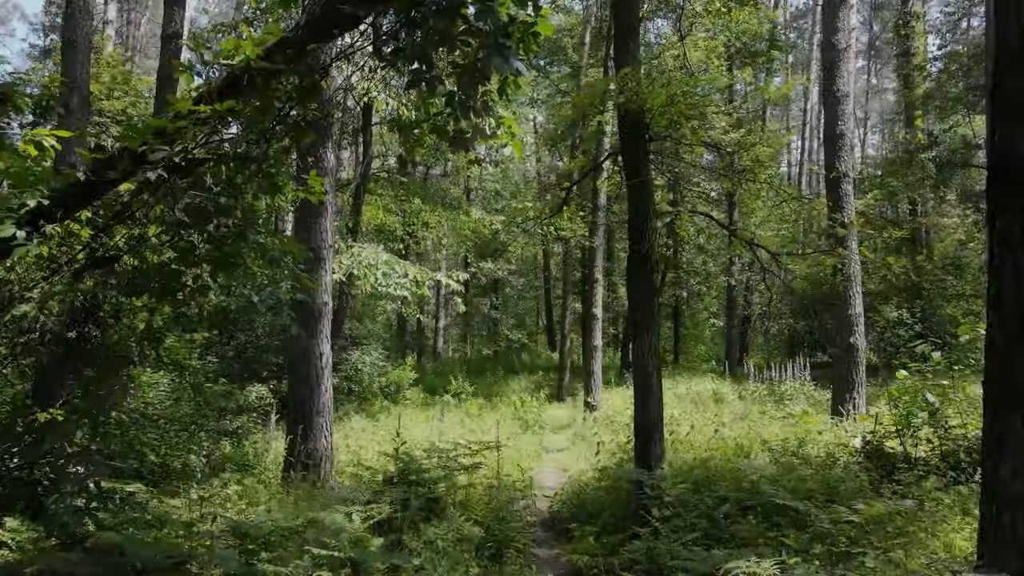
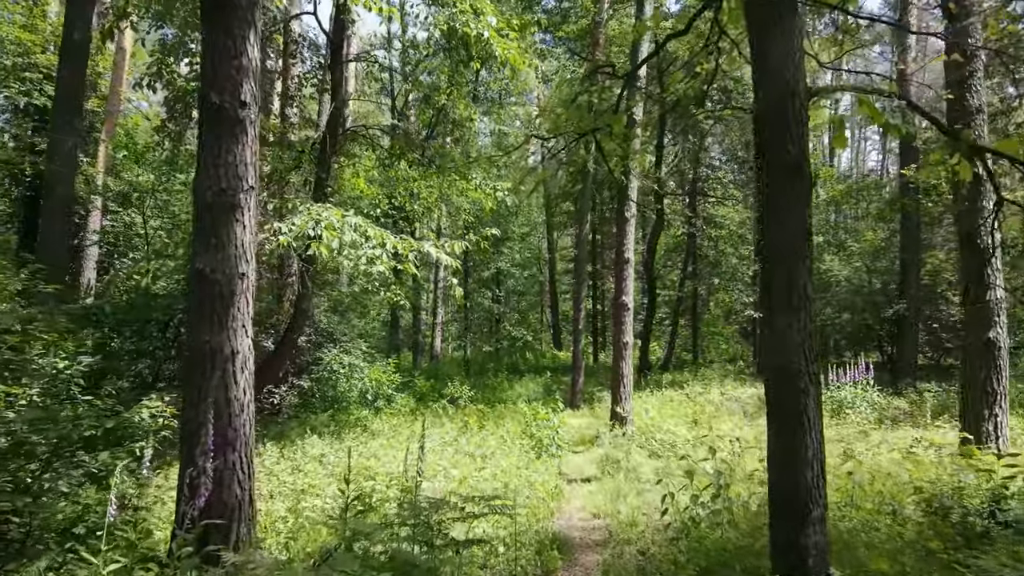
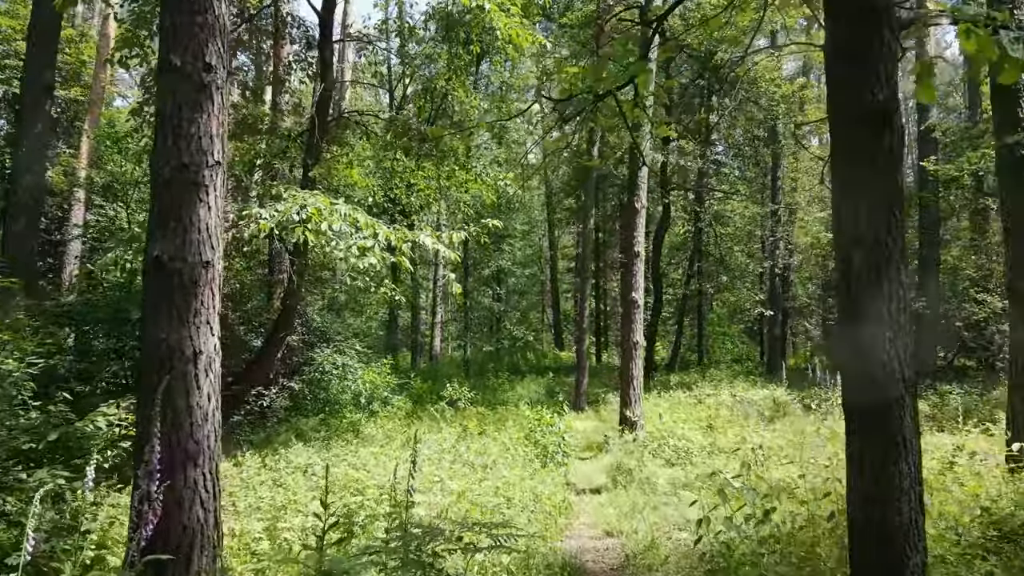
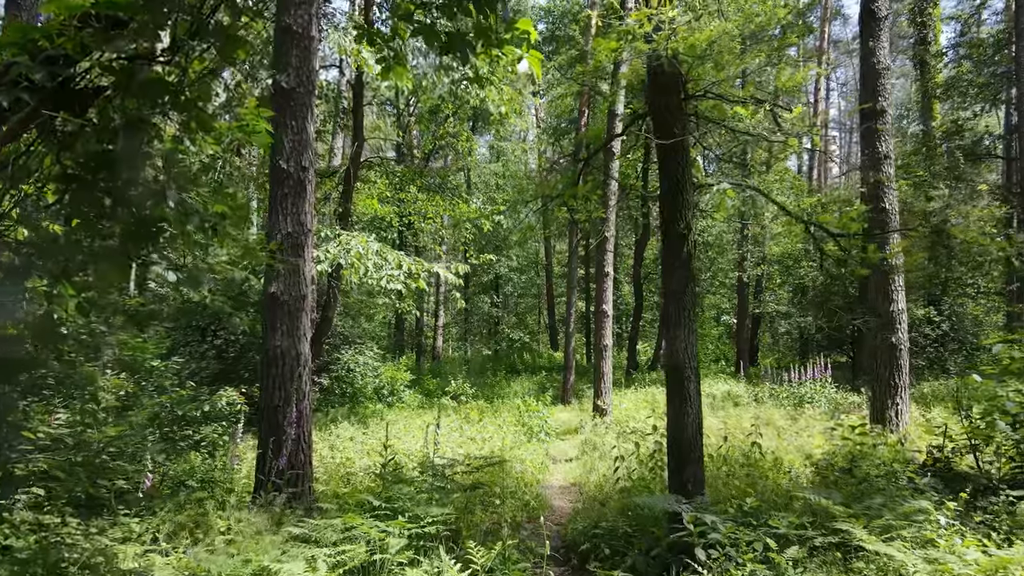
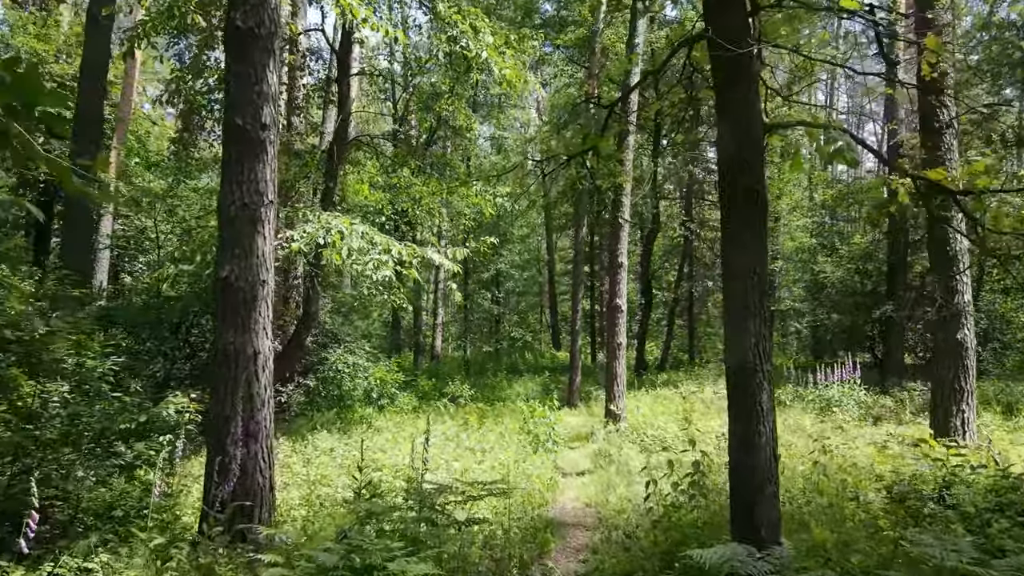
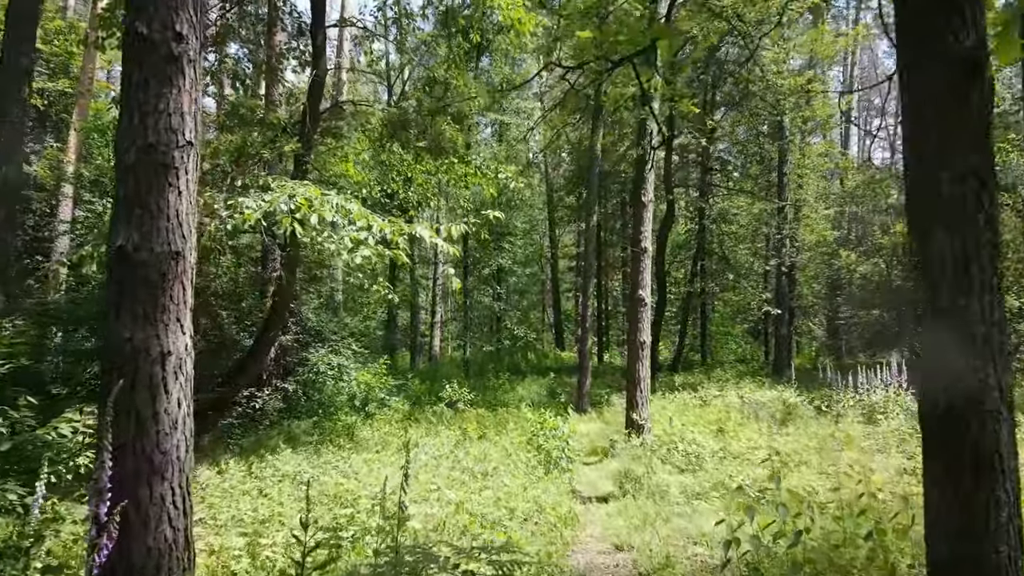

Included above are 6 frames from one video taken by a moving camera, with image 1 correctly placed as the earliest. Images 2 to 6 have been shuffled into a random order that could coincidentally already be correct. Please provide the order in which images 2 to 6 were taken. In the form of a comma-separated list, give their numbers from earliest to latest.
4, 5, 2, 3, 6
